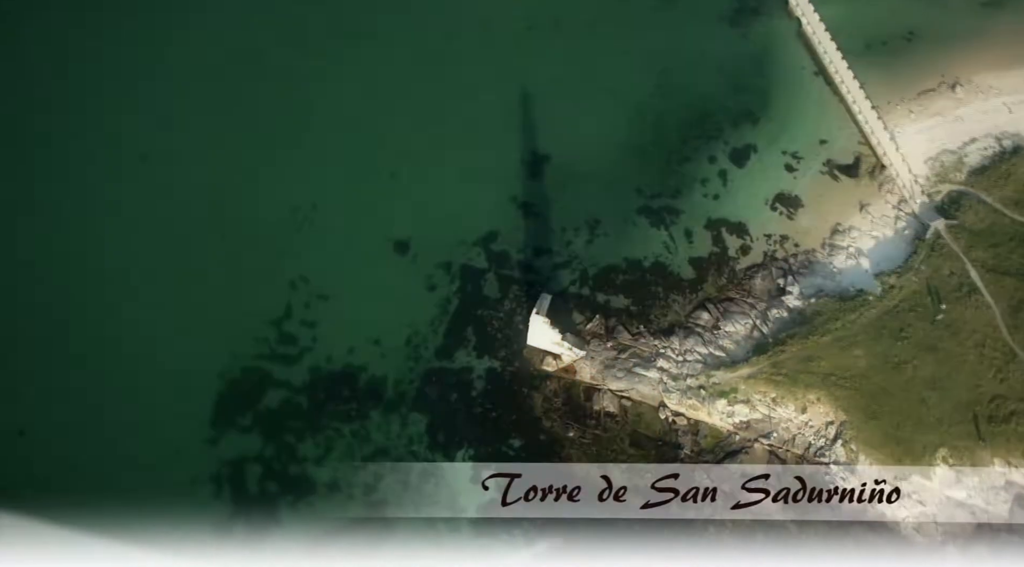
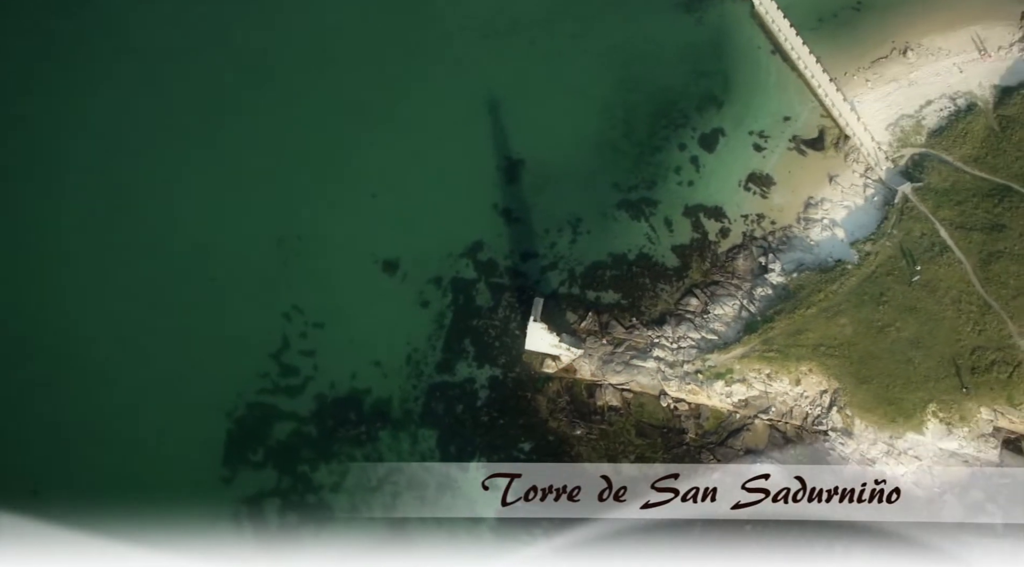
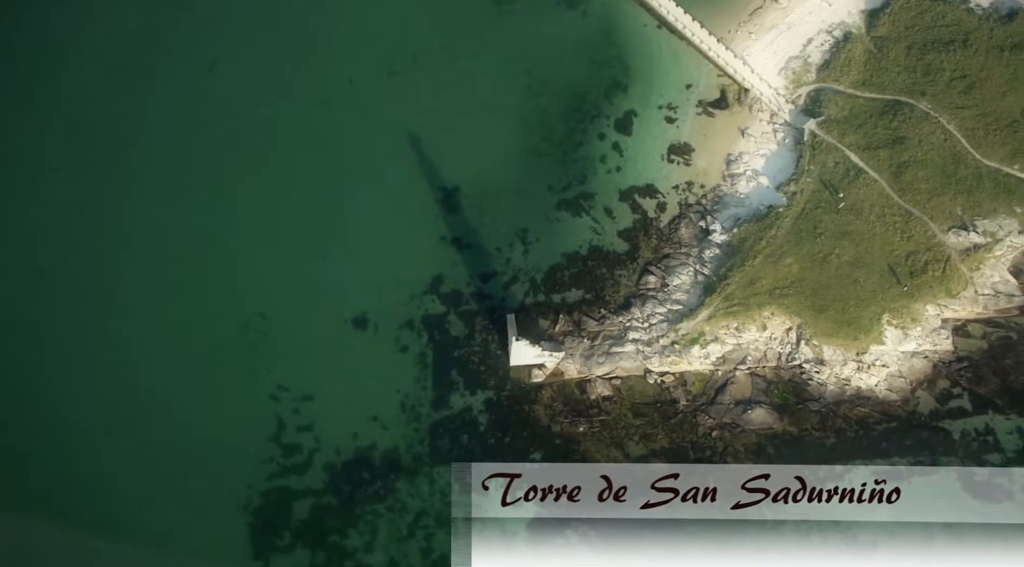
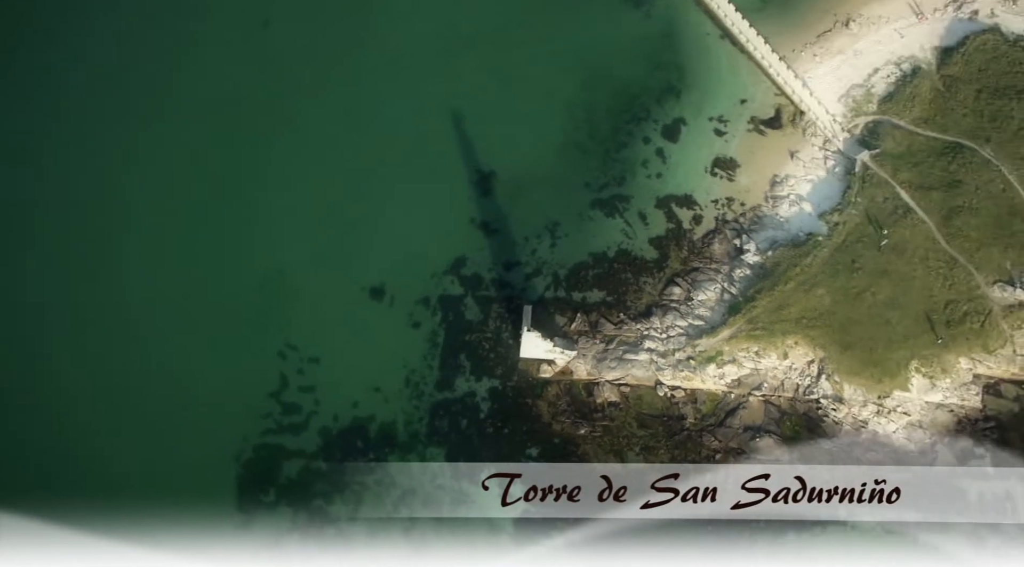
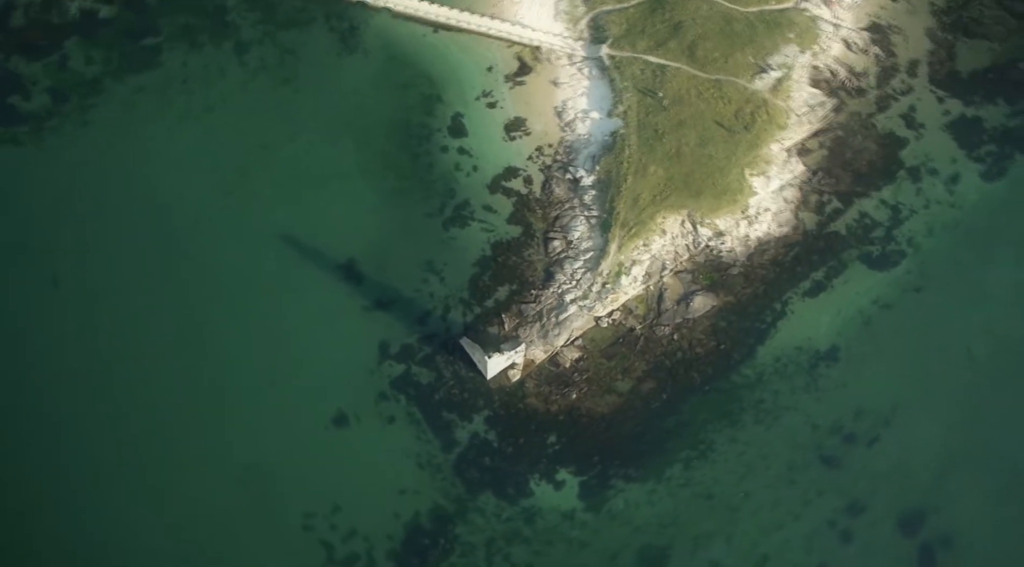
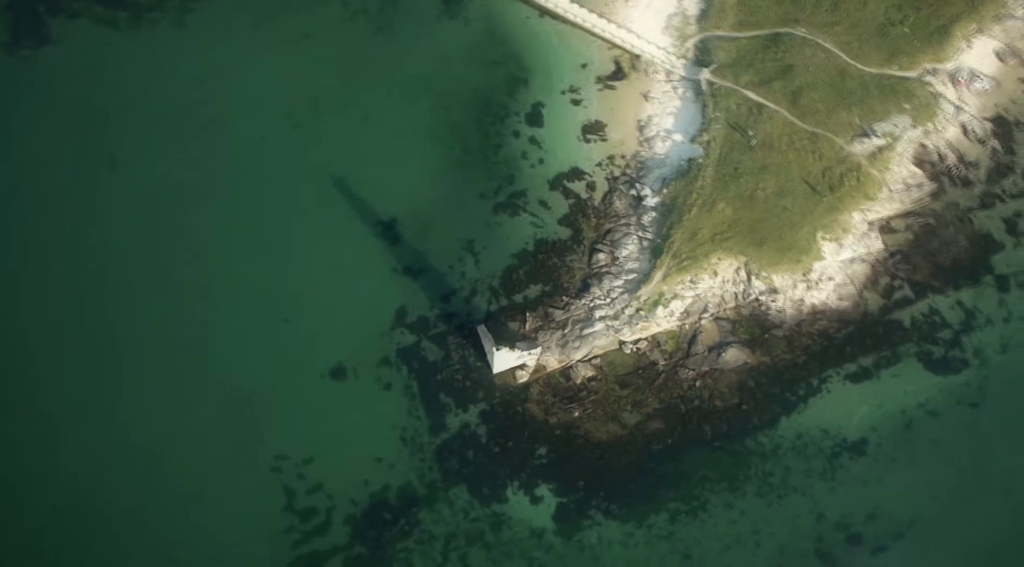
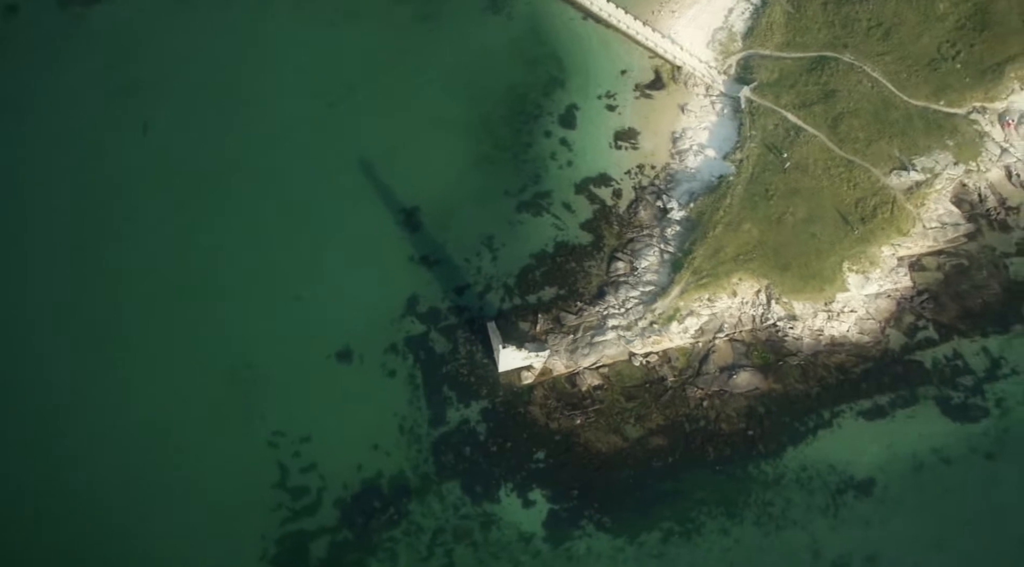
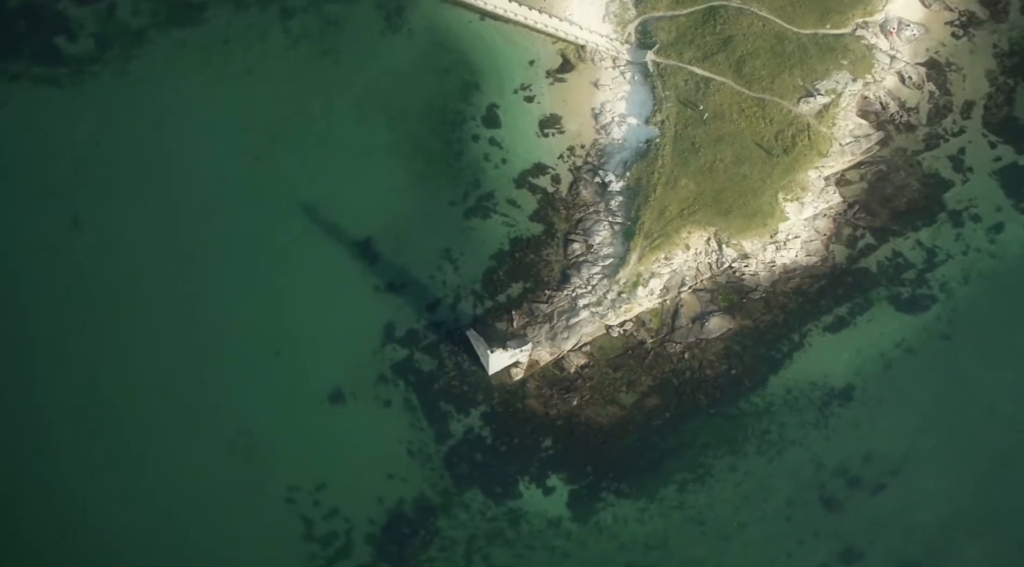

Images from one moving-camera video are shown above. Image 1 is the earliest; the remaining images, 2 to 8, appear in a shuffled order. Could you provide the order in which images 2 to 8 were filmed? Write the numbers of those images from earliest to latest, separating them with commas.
2, 4, 3, 7, 6, 8, 5
